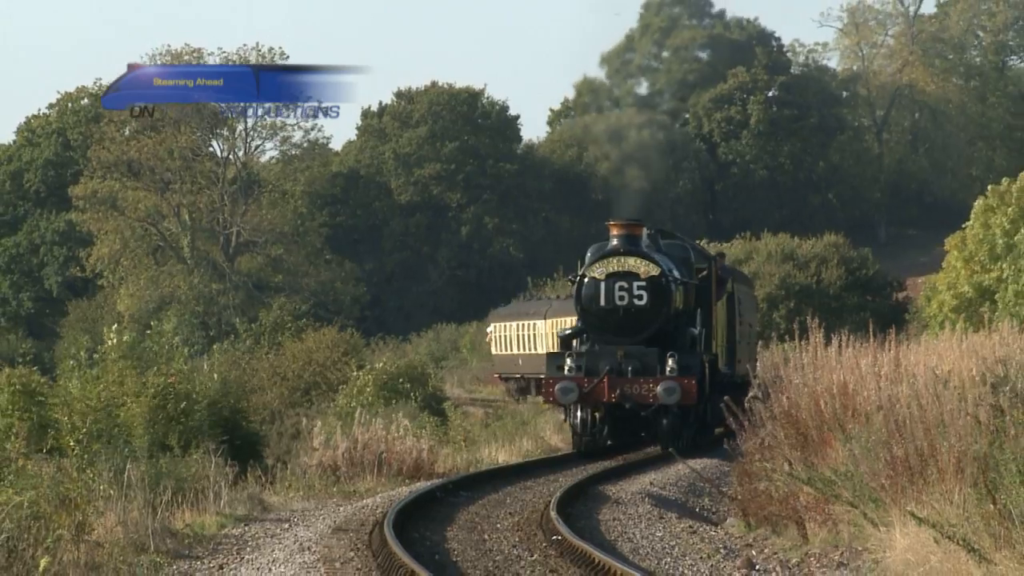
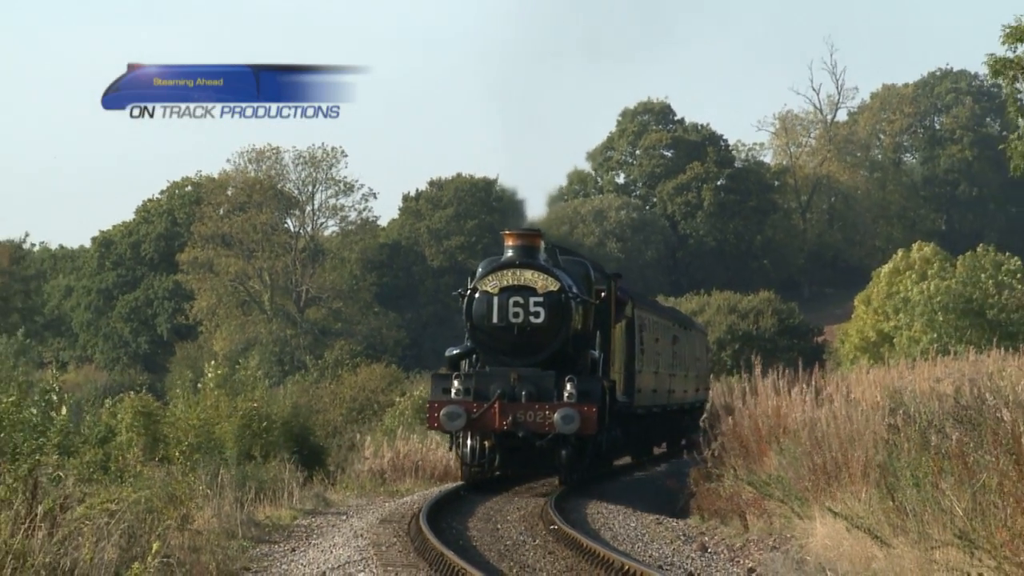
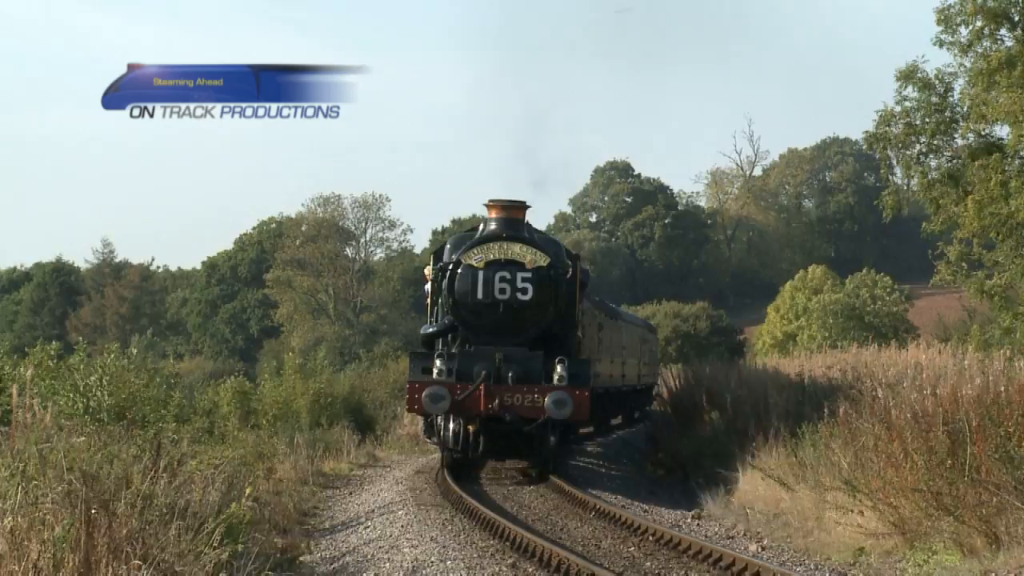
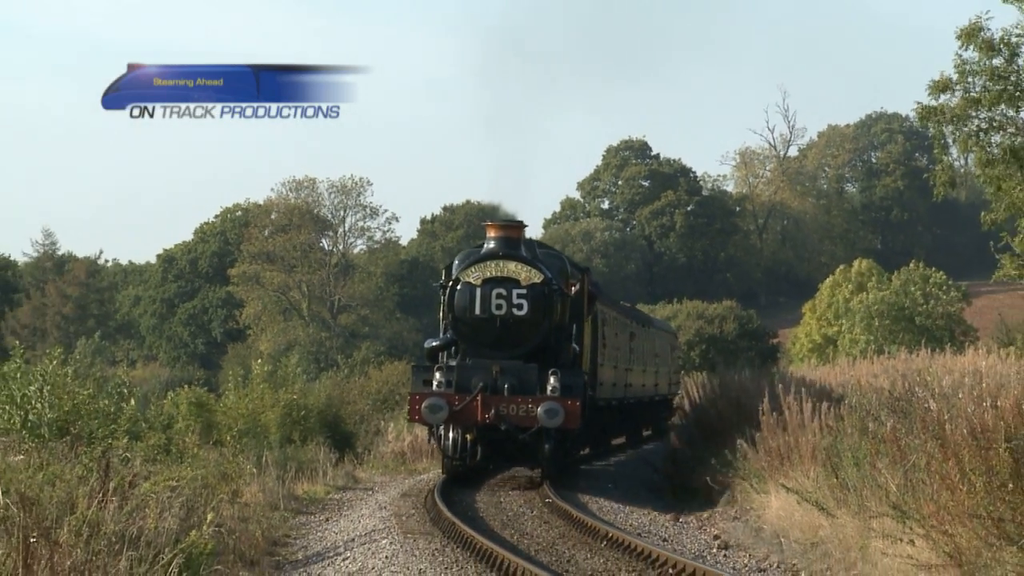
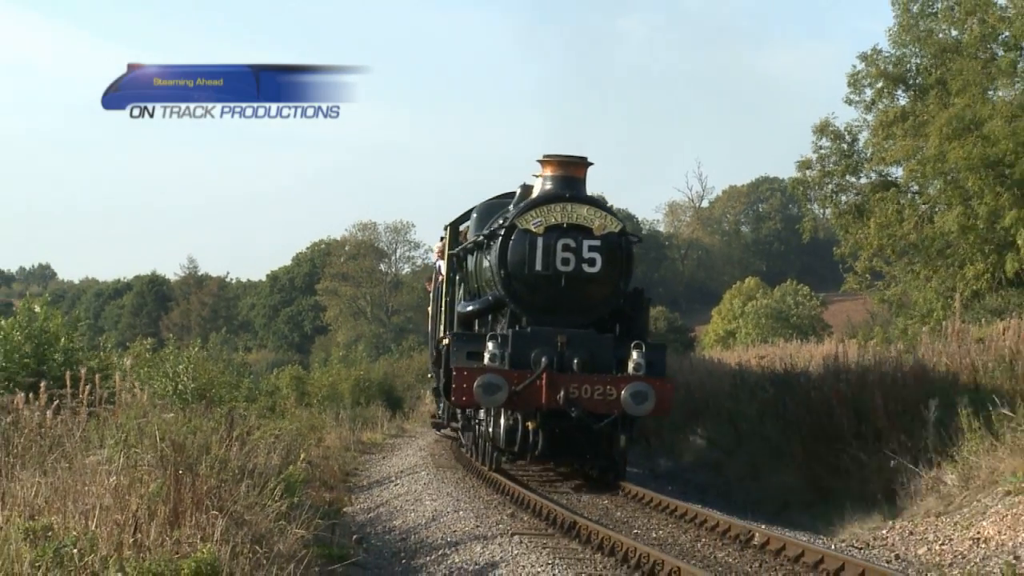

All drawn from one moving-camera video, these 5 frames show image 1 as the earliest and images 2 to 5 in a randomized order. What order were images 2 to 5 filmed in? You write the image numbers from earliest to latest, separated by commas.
2, 4, 3, 5
